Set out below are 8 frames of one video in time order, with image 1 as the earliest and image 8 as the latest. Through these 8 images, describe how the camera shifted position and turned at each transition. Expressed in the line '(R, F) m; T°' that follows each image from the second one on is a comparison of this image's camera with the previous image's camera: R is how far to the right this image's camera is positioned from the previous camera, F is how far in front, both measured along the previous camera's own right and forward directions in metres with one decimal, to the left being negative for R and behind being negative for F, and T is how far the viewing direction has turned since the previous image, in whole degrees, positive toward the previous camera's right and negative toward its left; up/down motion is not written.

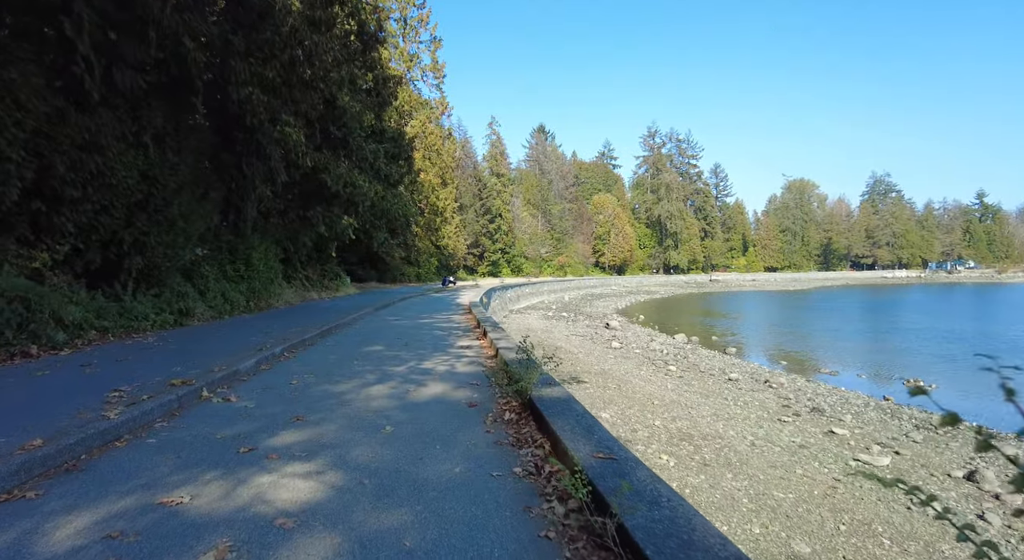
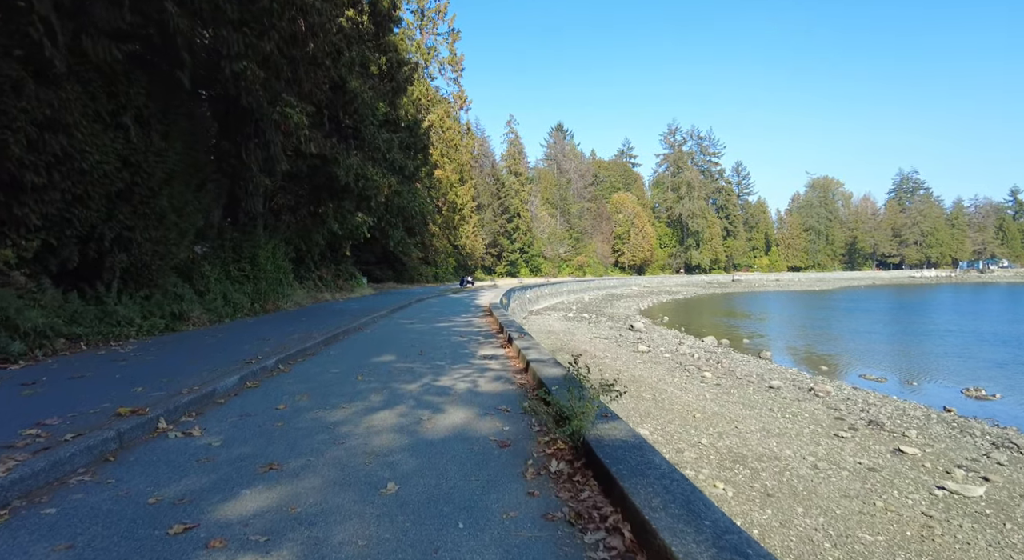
(-0.2, +1.2) m; -2°
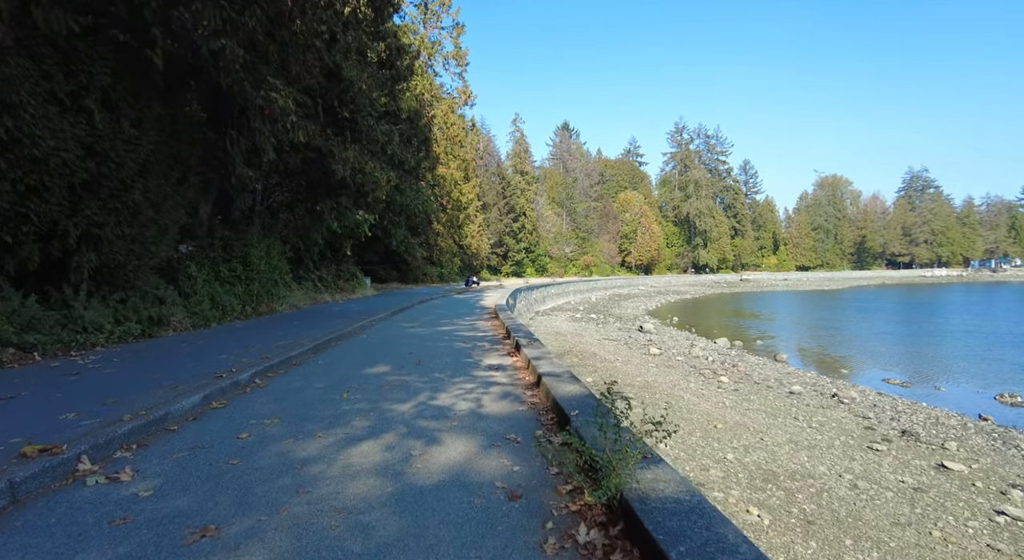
(0.0, +0.8) m; -1°
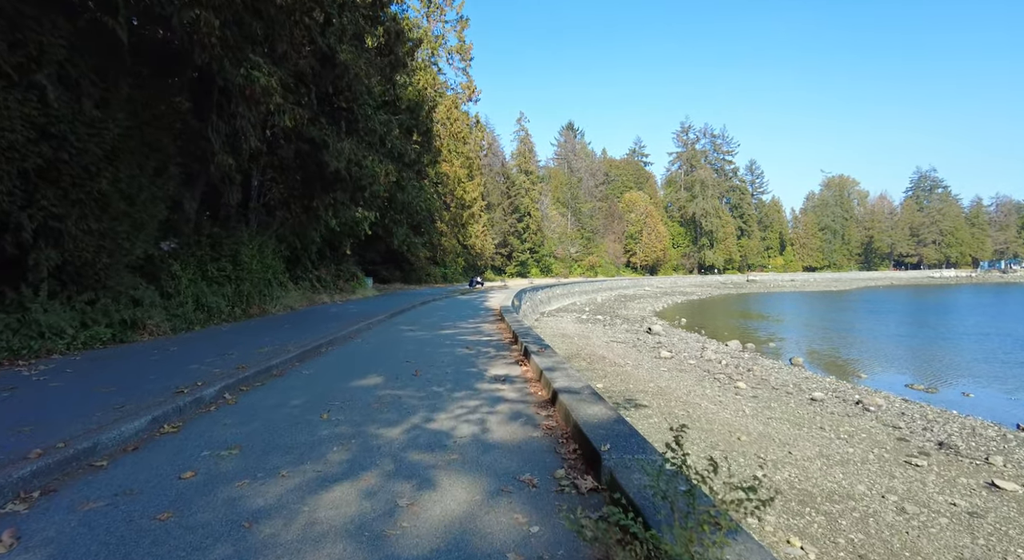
(-0.1, +0.8) m; 0°
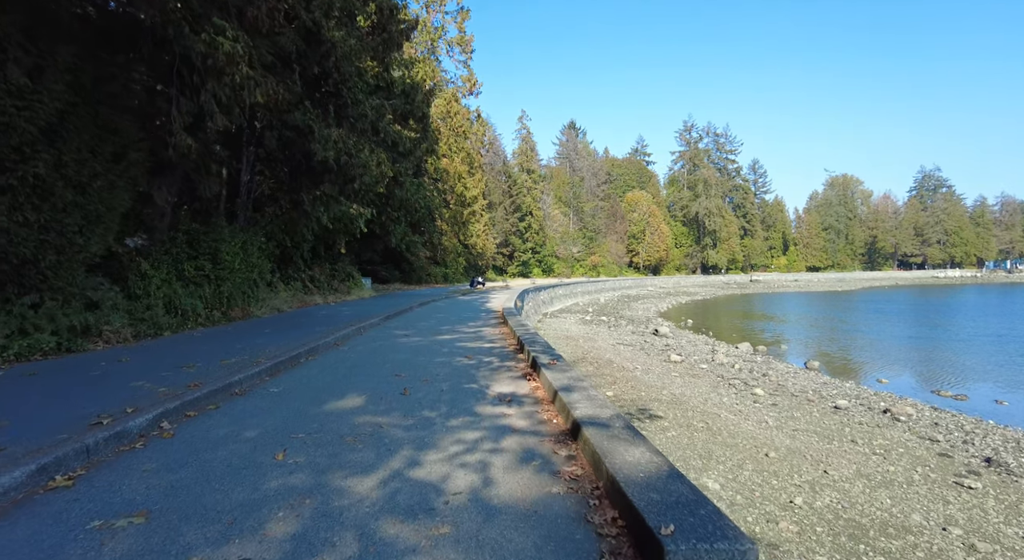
(-0.1, +1.0) m; 0°
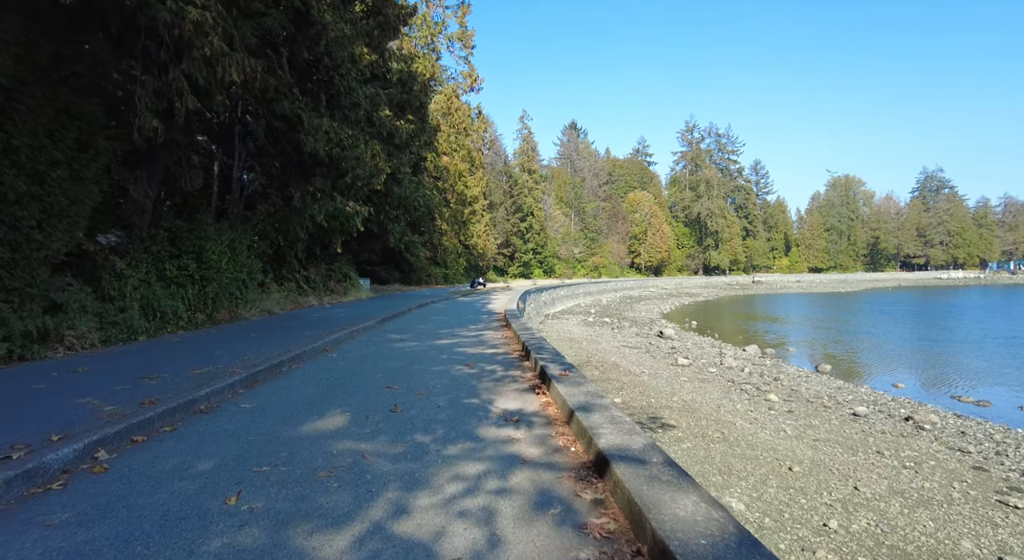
(-0.1, +0.7) m; 0°
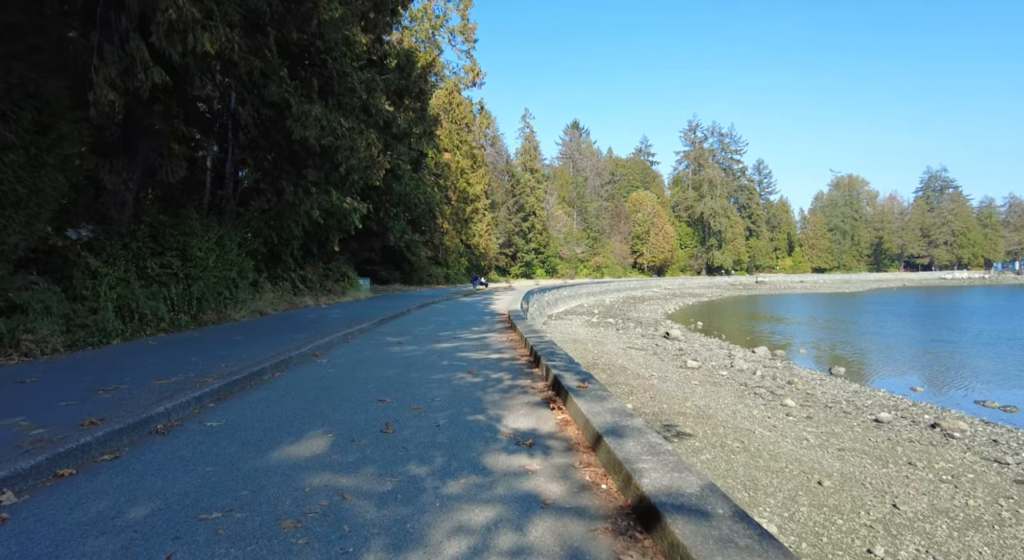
(-0.1, +0.7) m; 0°
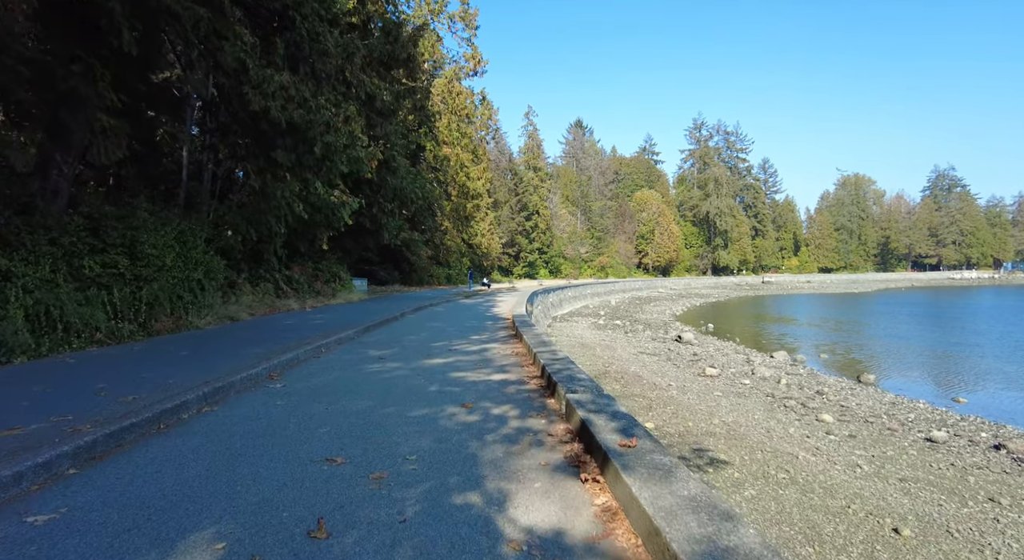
(0.0, +1.5) m; 0°
